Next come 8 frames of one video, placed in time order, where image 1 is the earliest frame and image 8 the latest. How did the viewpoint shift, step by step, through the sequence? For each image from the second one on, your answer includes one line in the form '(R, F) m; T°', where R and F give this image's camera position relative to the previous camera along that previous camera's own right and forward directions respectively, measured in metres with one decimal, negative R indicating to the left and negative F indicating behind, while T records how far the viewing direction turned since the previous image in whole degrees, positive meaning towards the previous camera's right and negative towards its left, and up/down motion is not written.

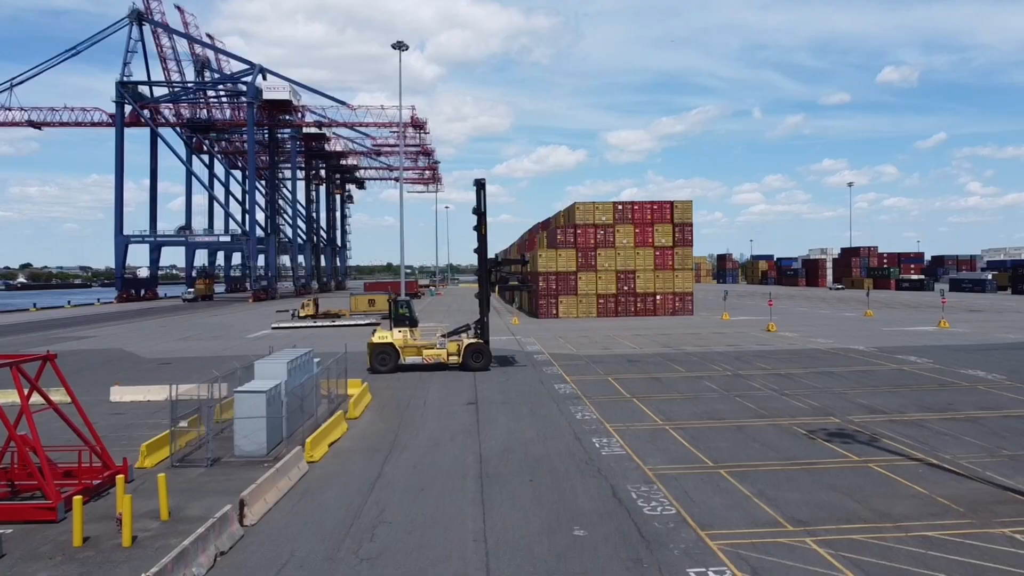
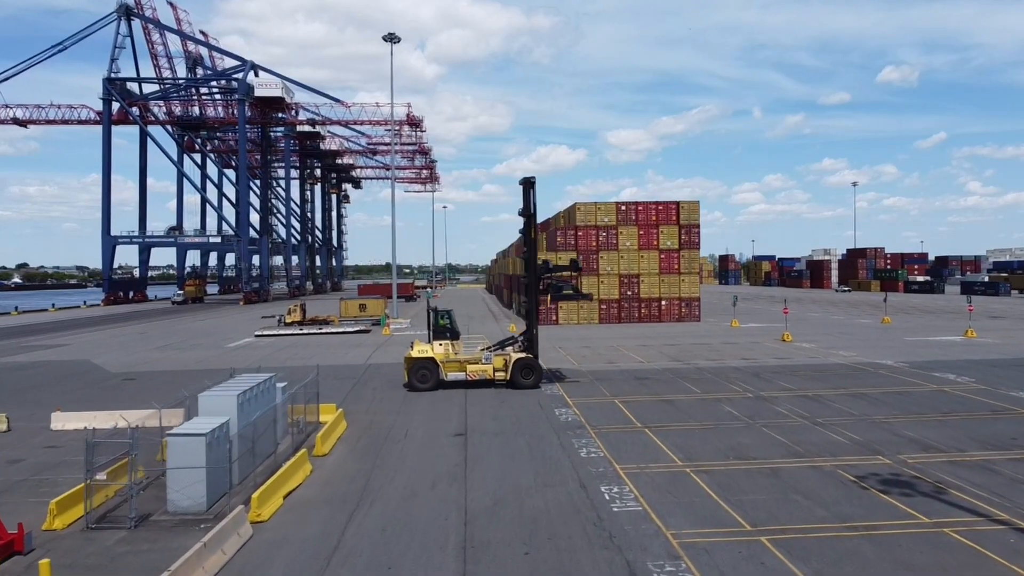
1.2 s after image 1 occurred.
(+0.1, +2.2) m; 0°
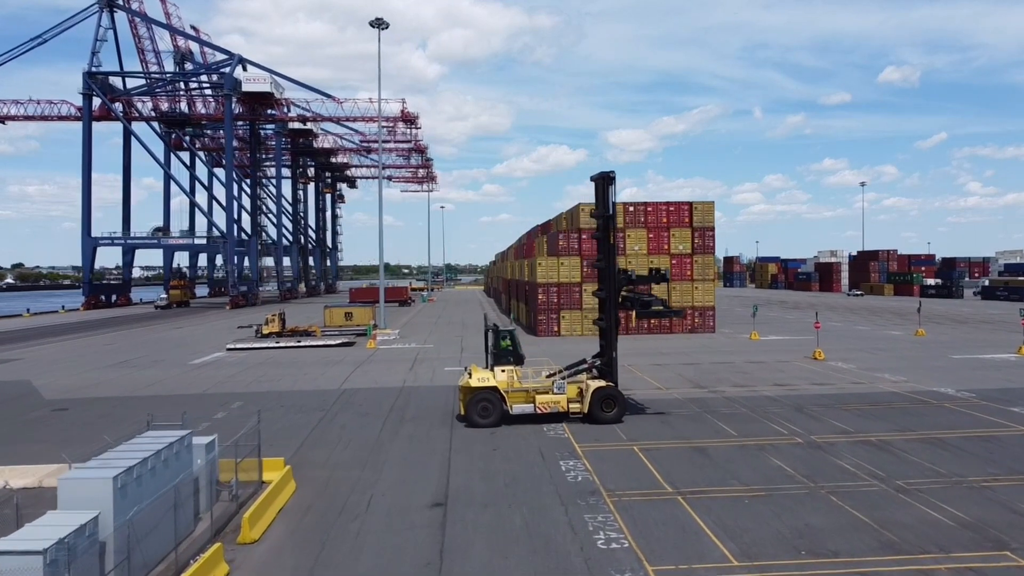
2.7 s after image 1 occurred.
(+0.1, +3.5) m; 0°
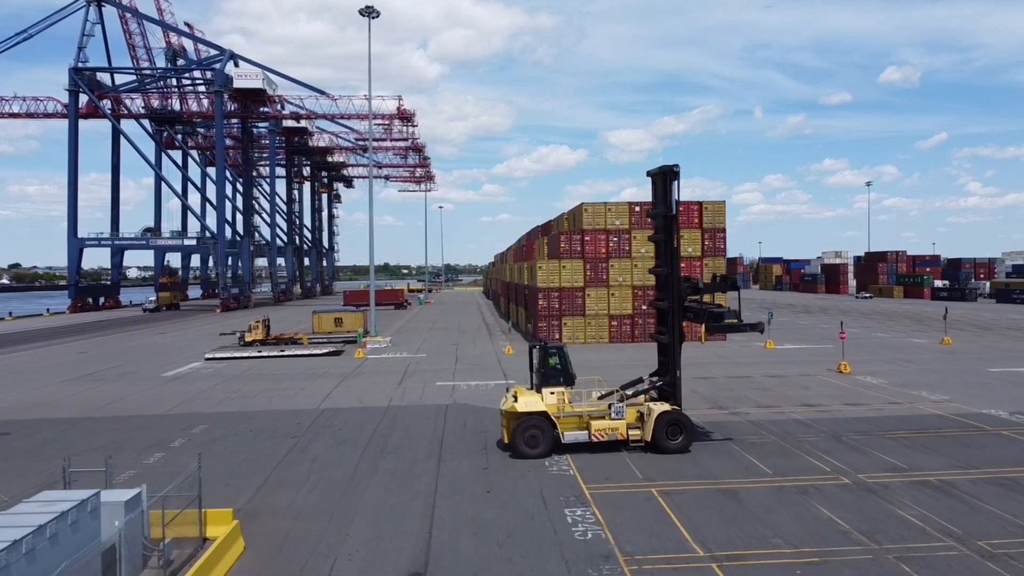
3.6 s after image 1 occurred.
(0.0, +2.3) m; 0°
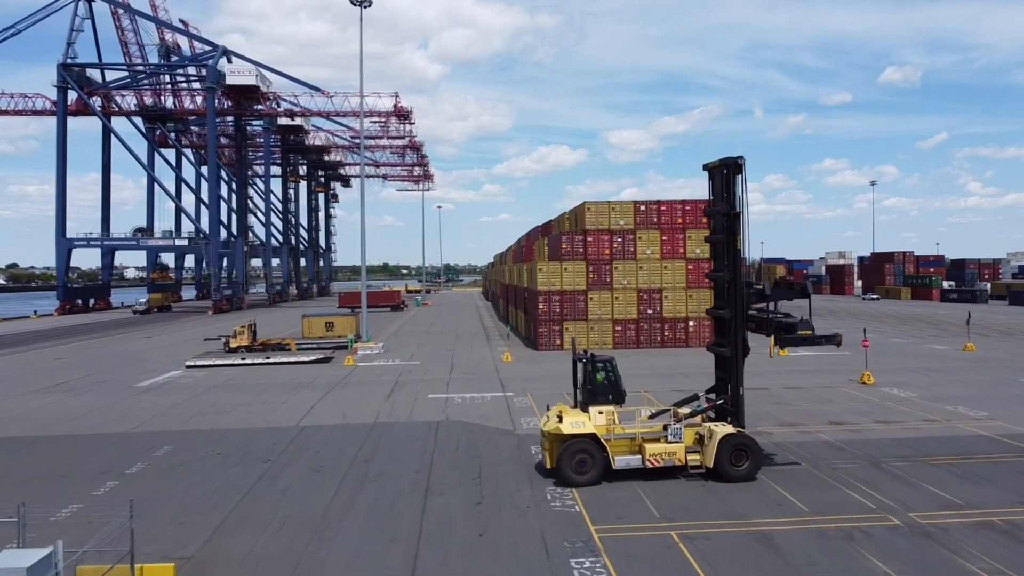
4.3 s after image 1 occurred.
(0.0, +1.8) m; 0°
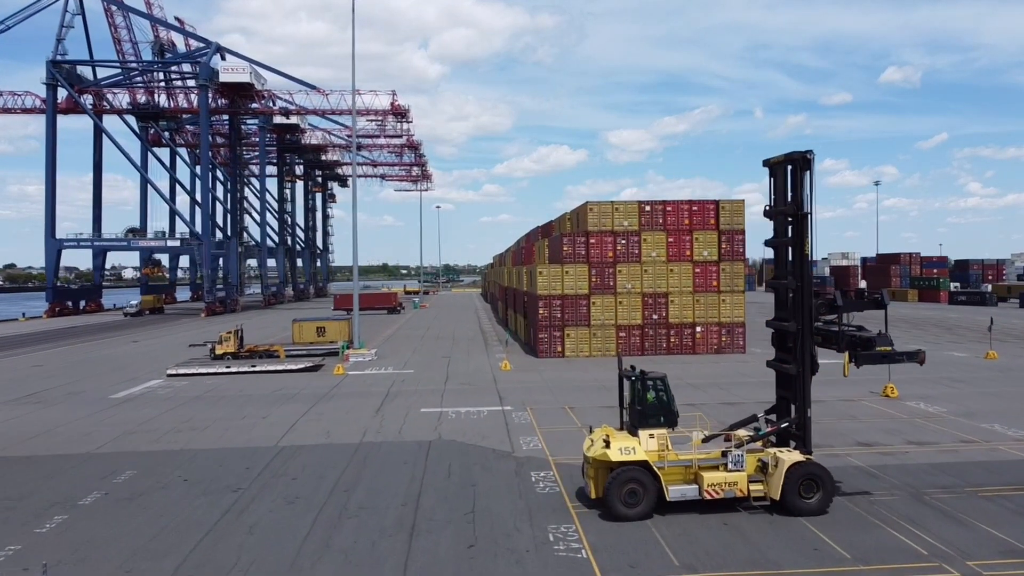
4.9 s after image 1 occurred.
(0.0, +1.5) m; 0°
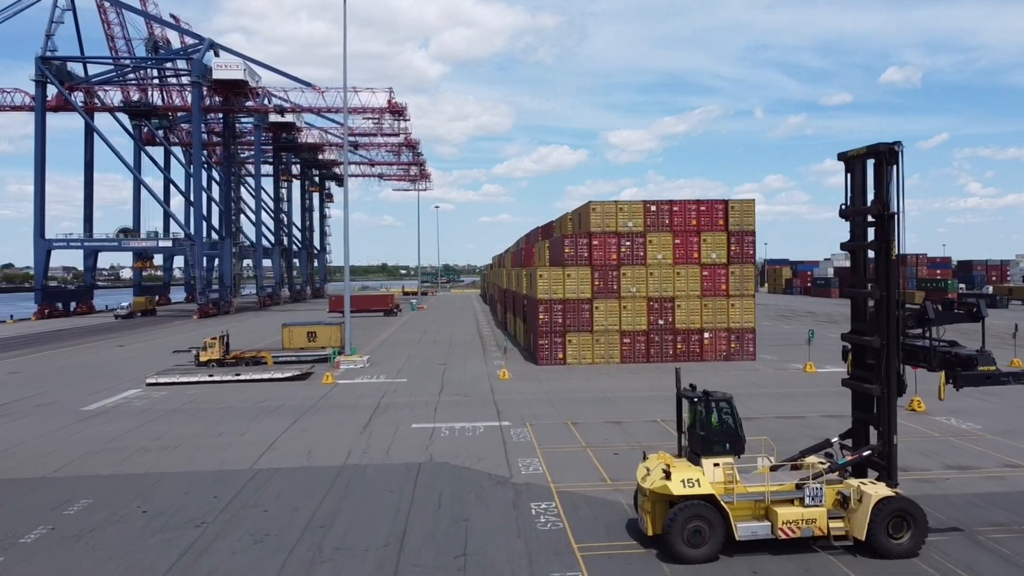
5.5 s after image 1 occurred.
(0.0, +1.5) m; 0°
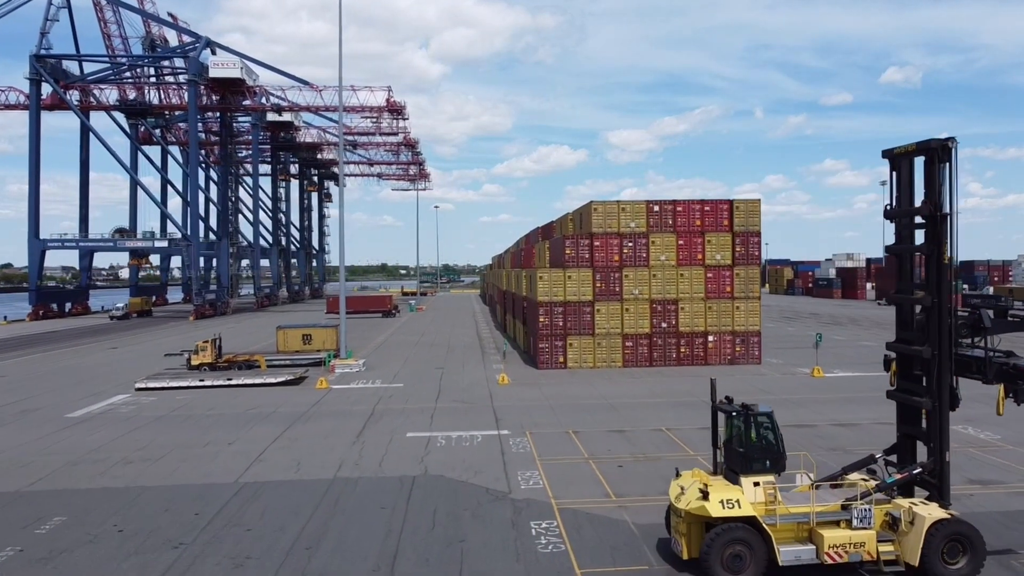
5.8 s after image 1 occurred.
(0.0, +0.8) m; 0°
